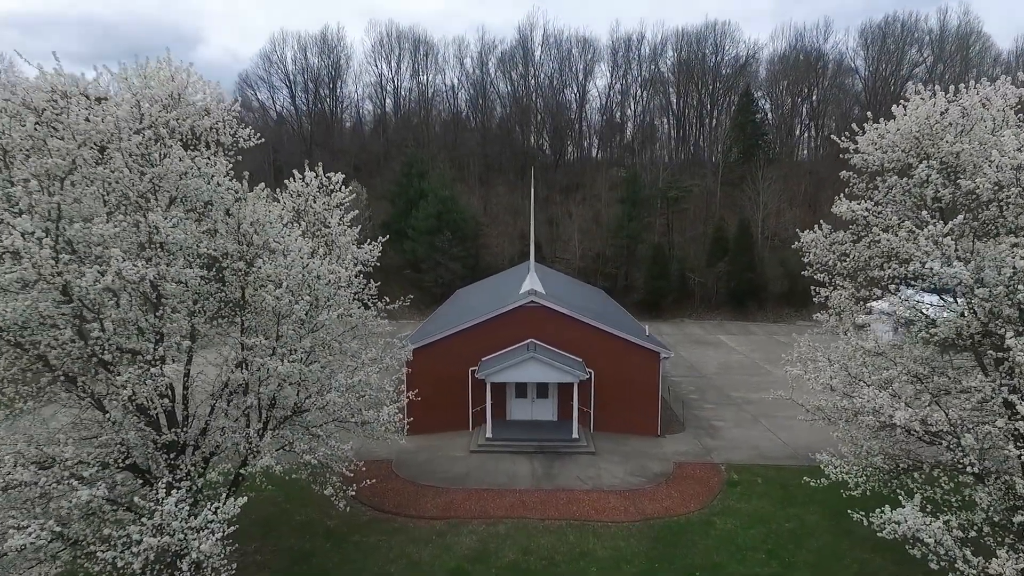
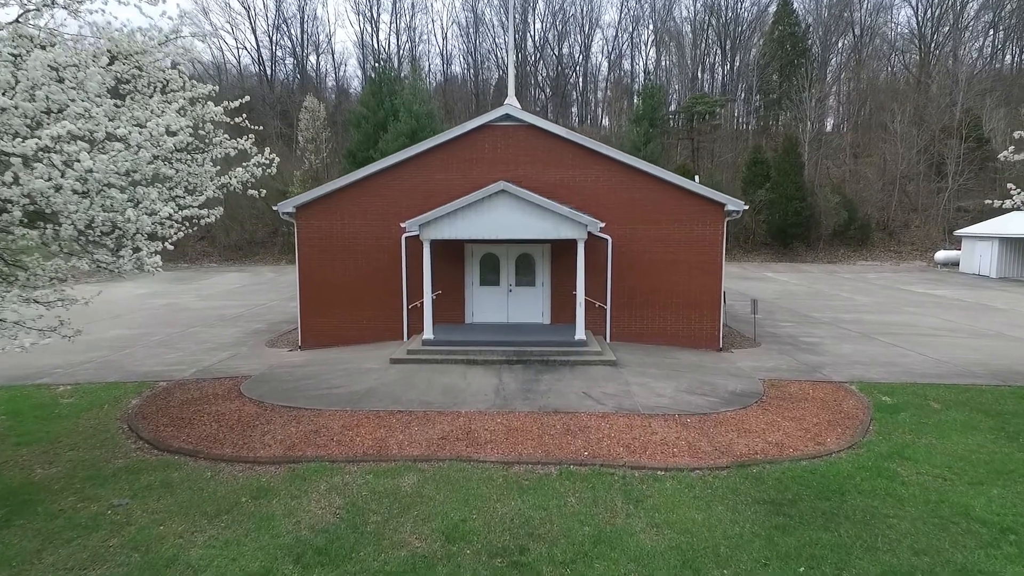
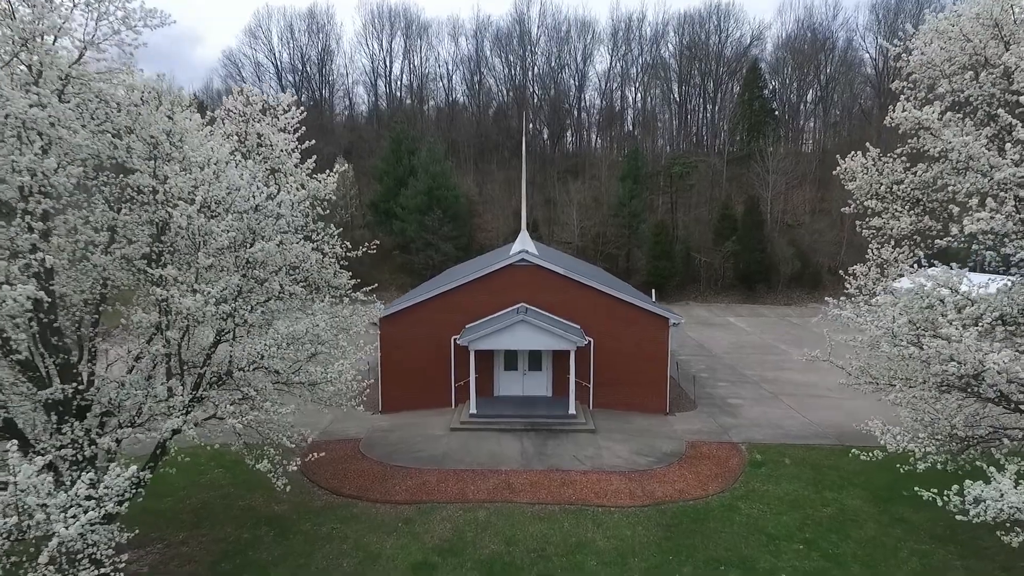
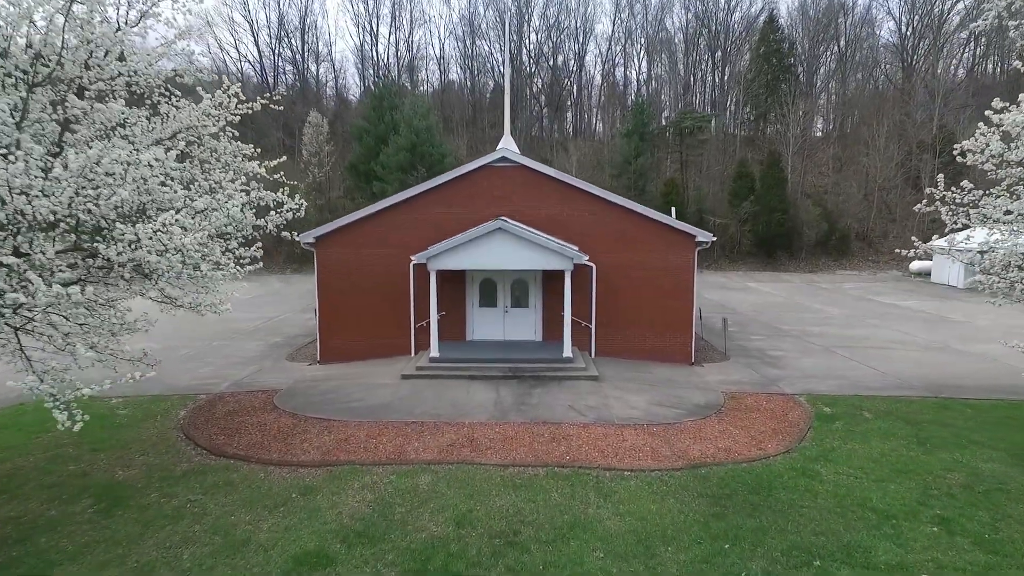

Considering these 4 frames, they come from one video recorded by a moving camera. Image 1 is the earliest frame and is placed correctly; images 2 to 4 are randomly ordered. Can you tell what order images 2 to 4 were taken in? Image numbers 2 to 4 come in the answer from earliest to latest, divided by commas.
3, 4, 2
